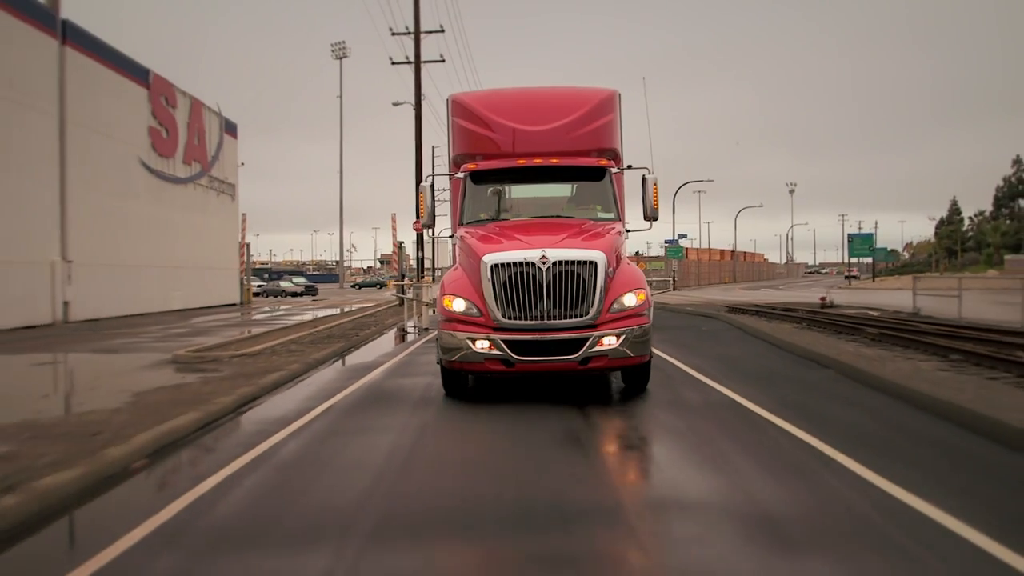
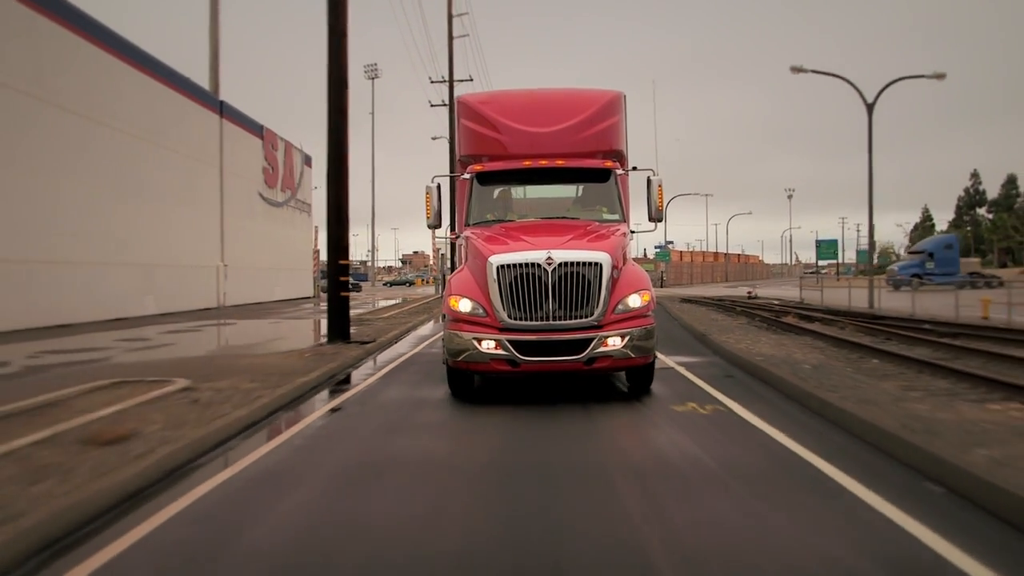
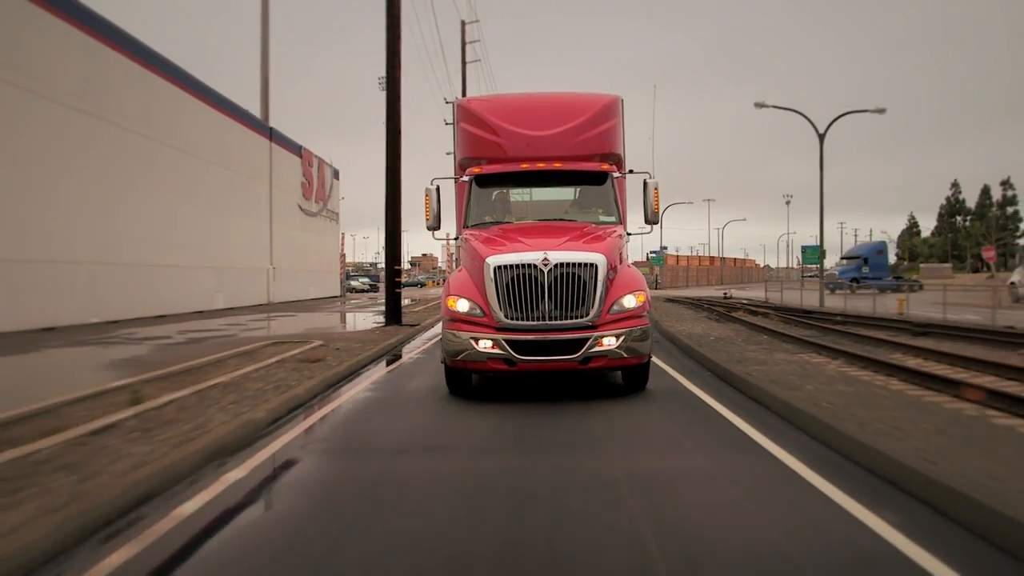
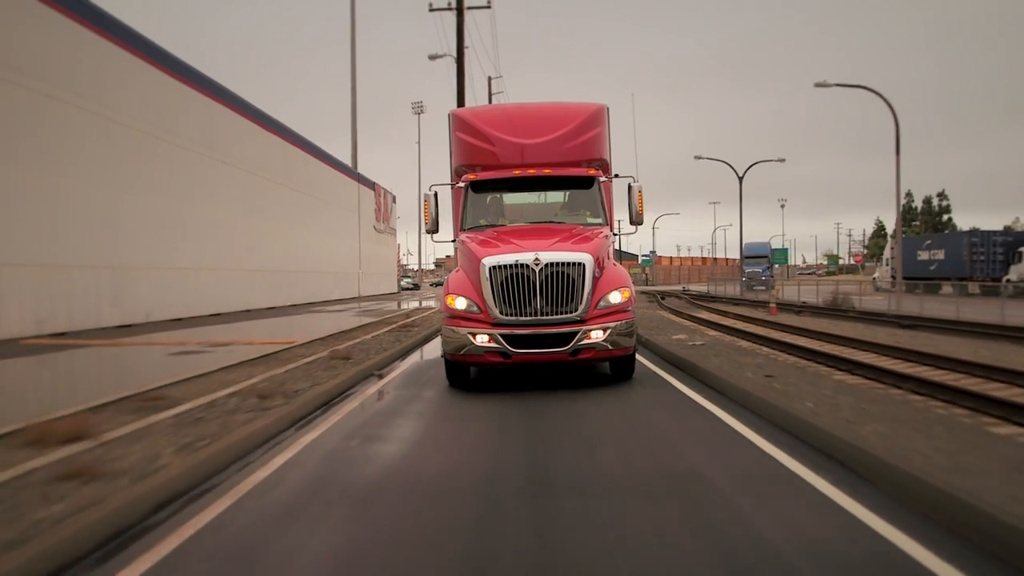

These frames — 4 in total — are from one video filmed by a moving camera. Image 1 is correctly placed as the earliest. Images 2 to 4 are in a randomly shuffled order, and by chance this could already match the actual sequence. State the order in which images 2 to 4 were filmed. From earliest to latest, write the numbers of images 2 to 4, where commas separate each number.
2, 3, 4
